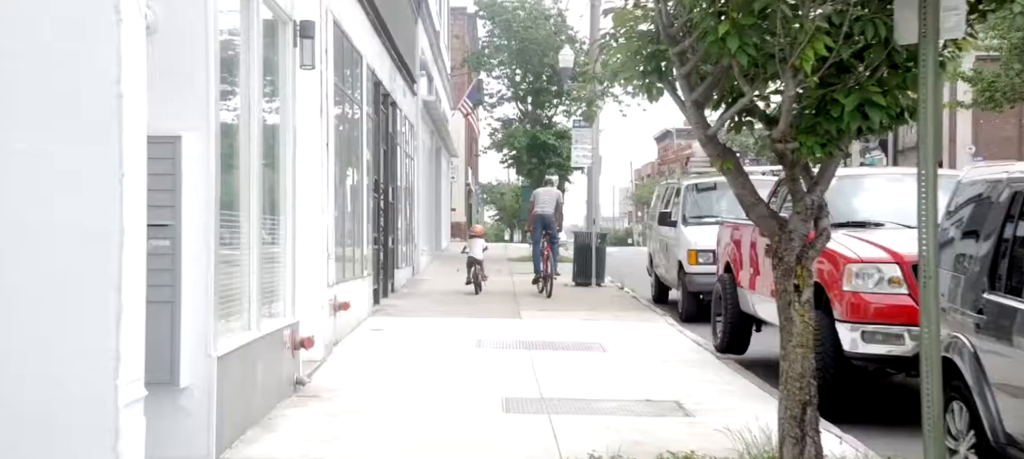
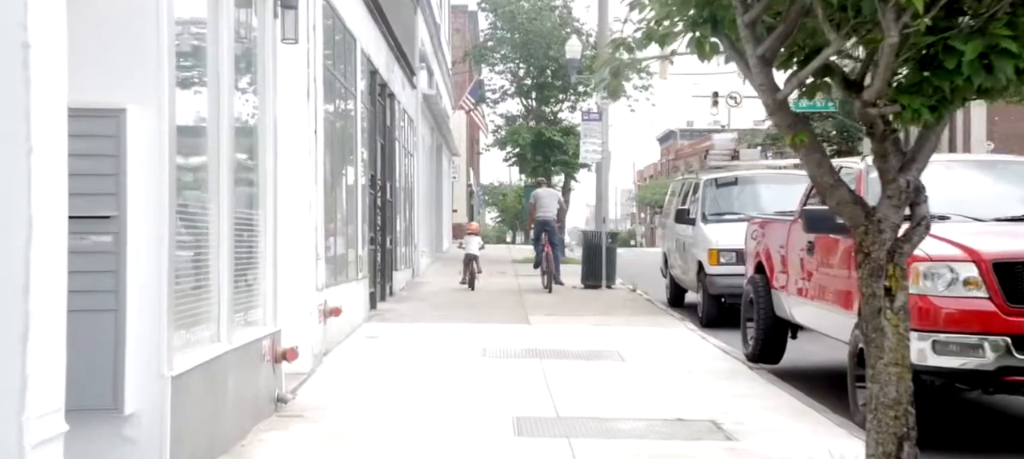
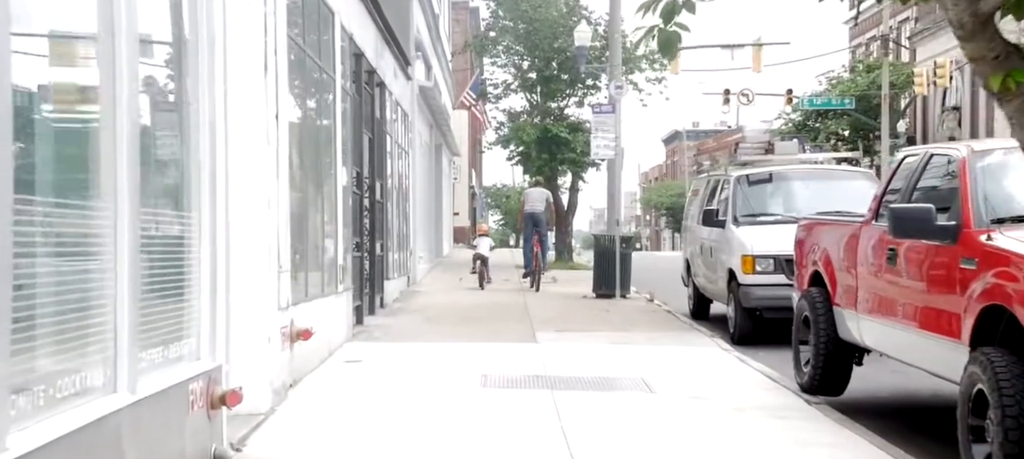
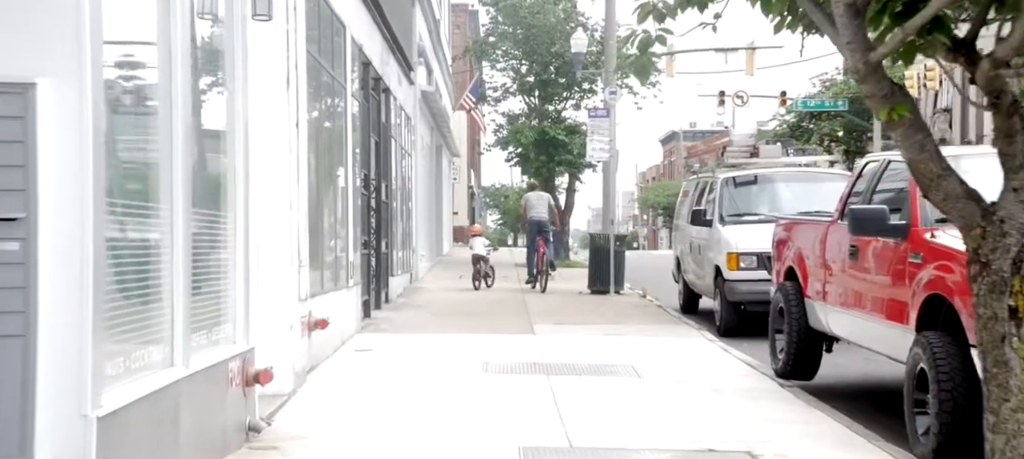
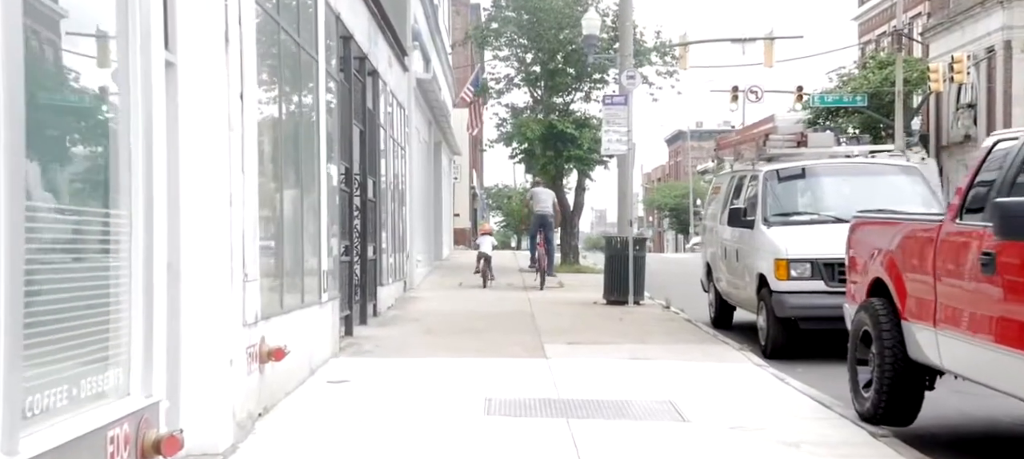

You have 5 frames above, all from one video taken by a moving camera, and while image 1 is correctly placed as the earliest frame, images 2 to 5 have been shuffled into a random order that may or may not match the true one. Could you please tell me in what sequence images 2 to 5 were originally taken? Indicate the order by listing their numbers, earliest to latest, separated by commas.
2, 4, 3, 5
